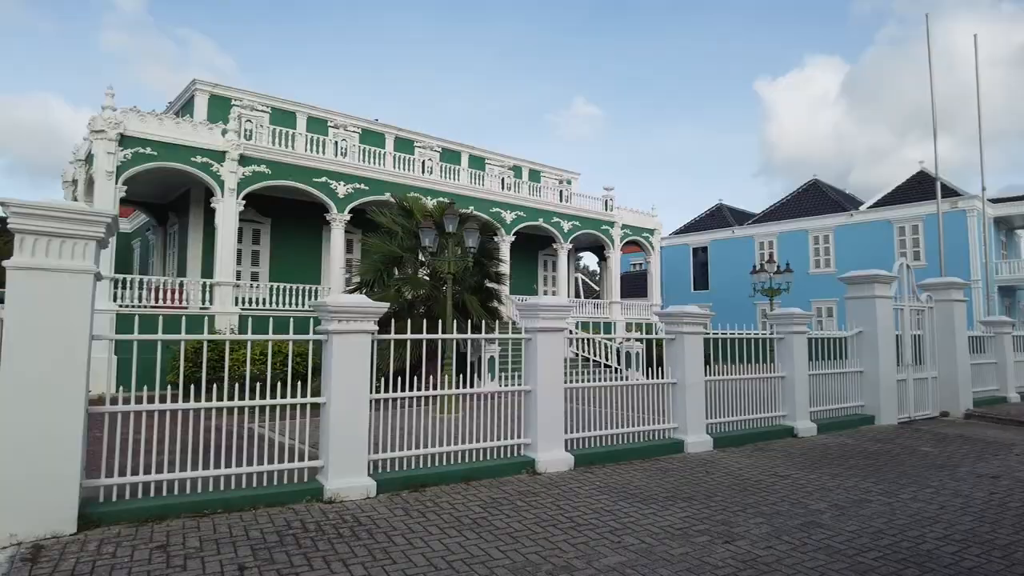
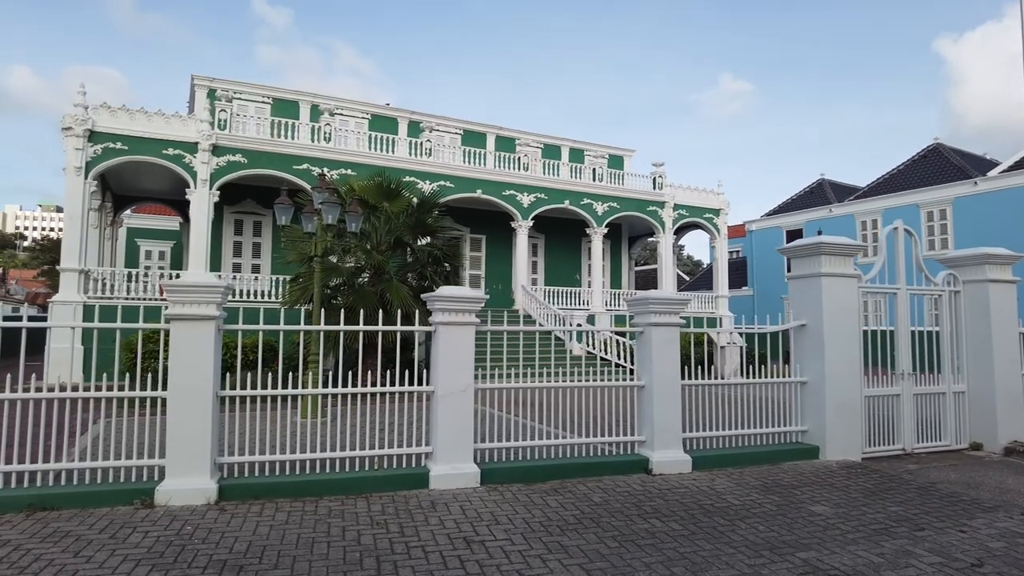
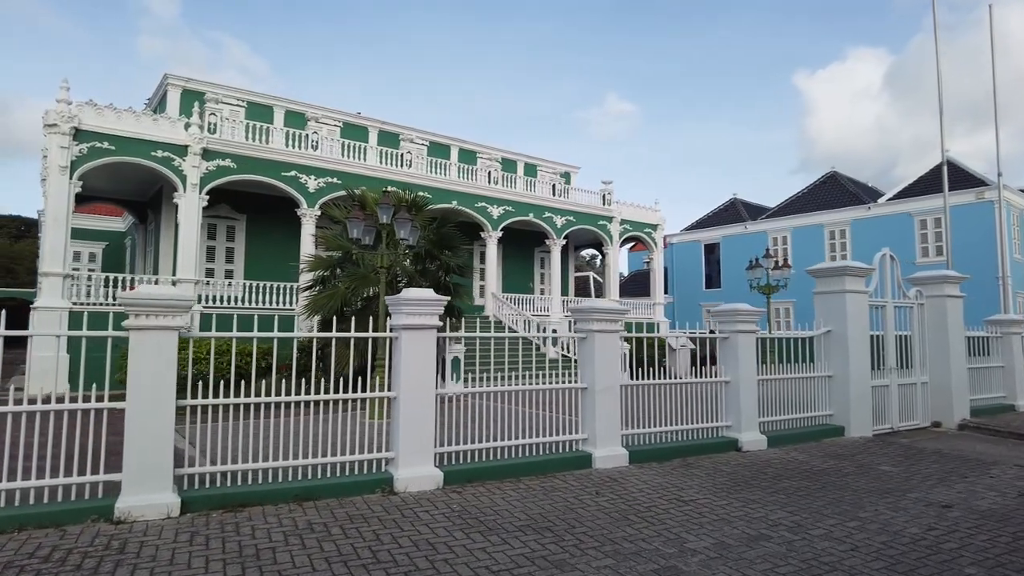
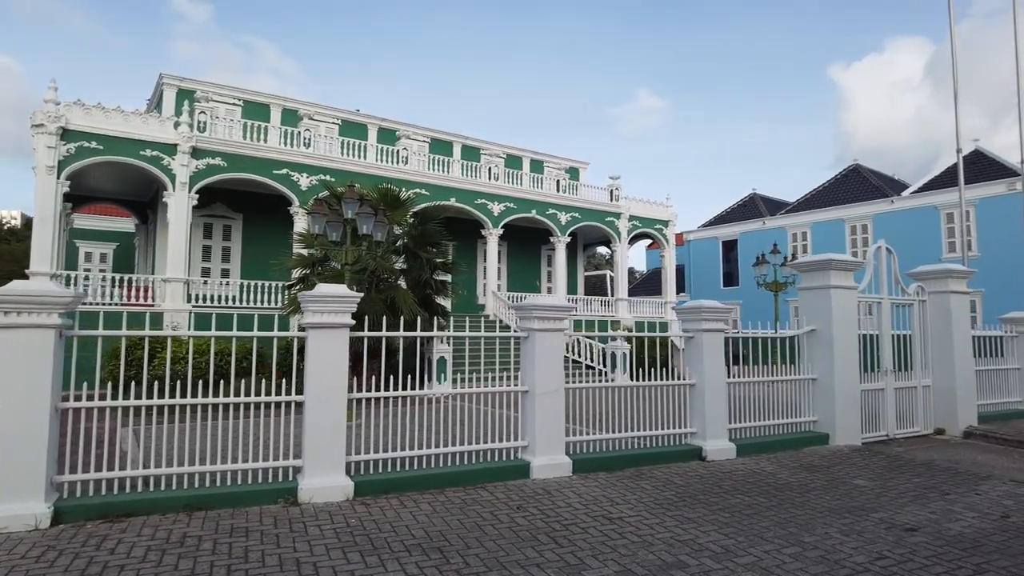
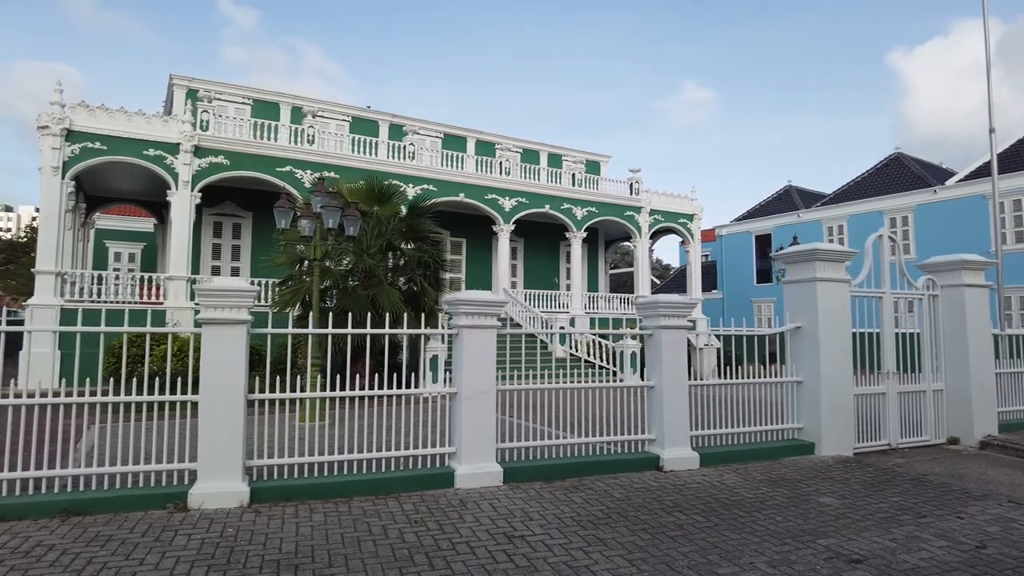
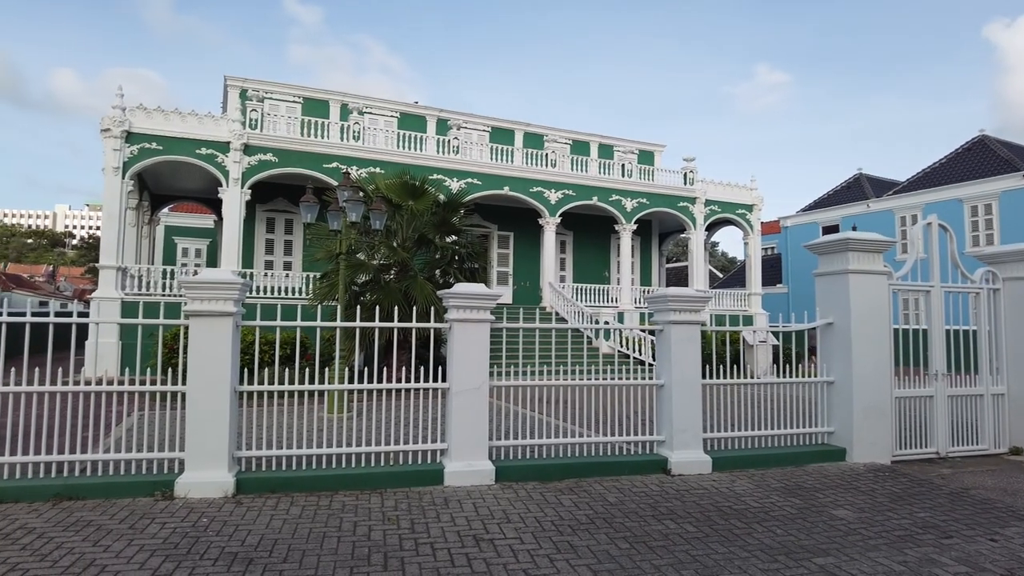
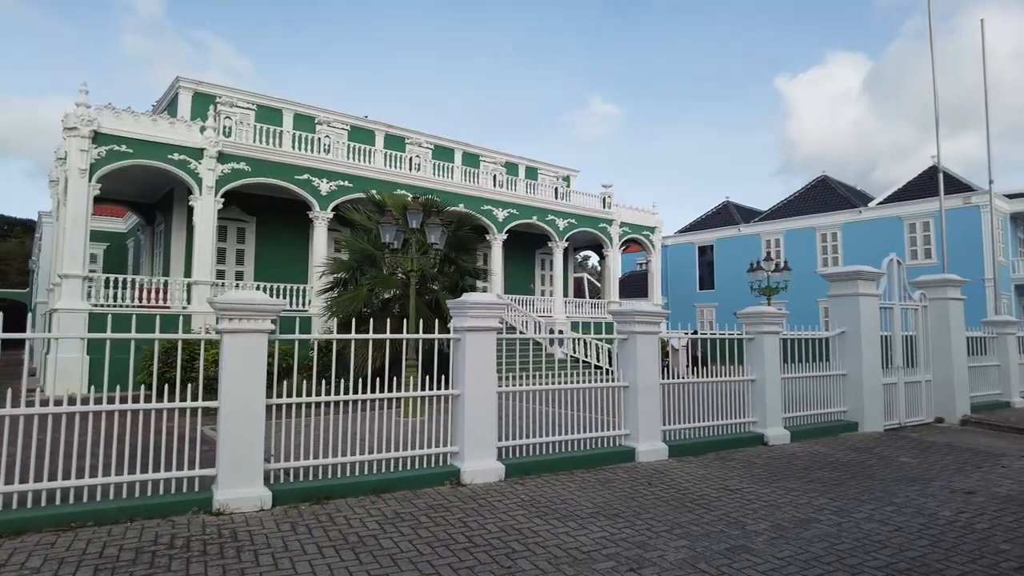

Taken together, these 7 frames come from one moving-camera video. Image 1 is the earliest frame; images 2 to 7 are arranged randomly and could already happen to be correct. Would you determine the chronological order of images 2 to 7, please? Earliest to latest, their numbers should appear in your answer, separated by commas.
7, 3, 4, 5, 2, 6
